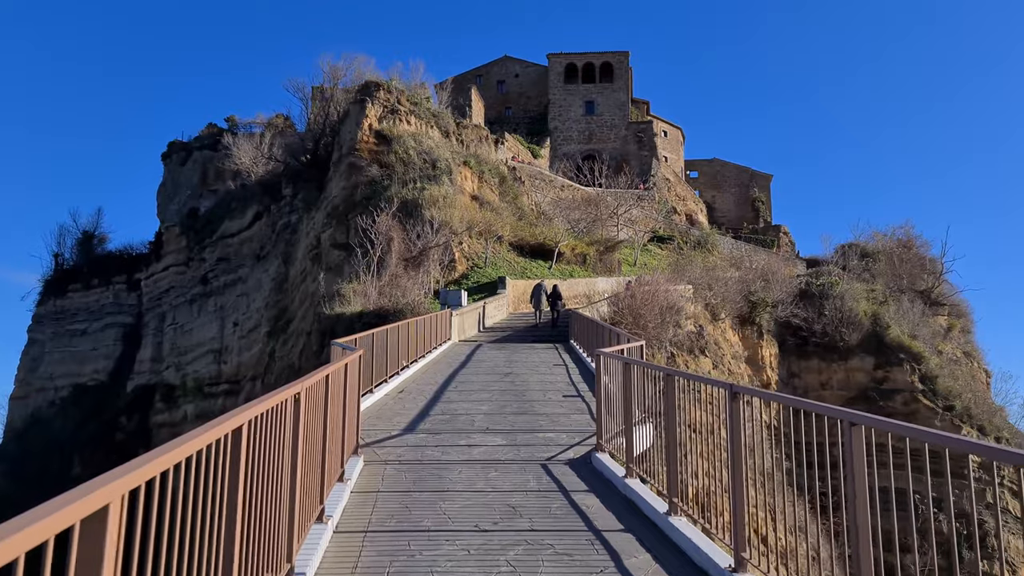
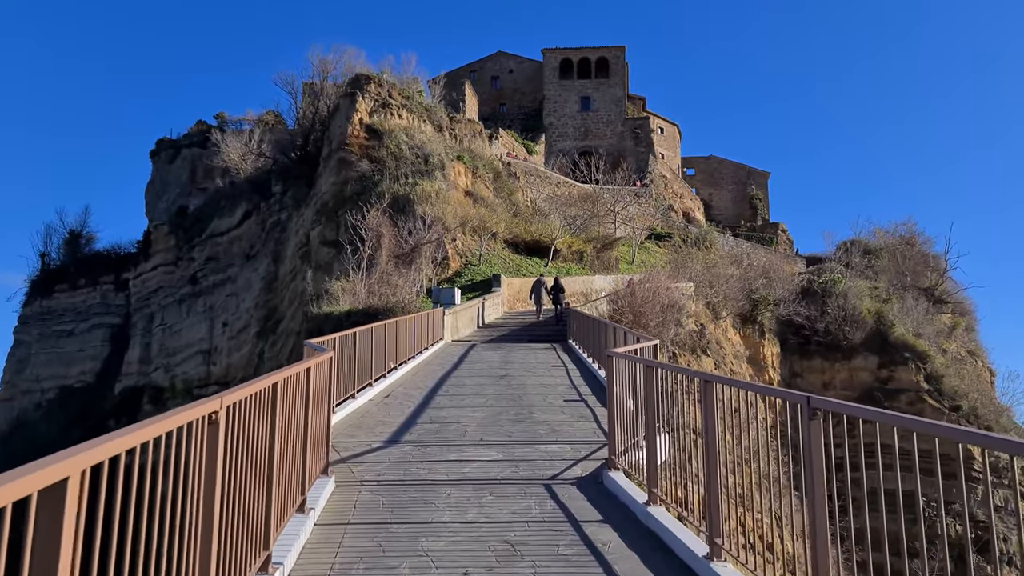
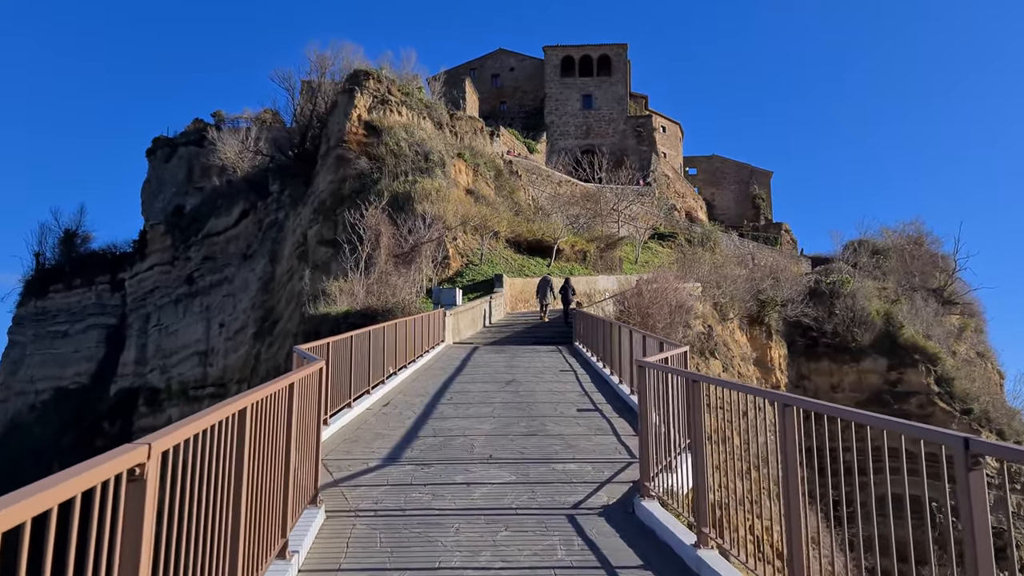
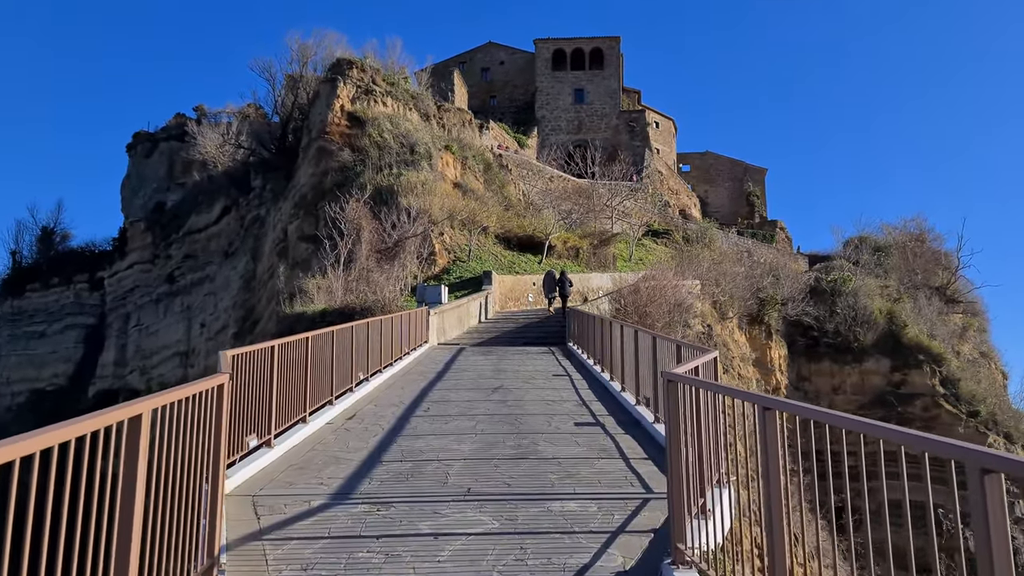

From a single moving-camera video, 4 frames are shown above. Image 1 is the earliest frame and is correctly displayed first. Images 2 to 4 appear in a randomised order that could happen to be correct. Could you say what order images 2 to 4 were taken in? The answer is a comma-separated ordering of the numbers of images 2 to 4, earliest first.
2, 3, 4
